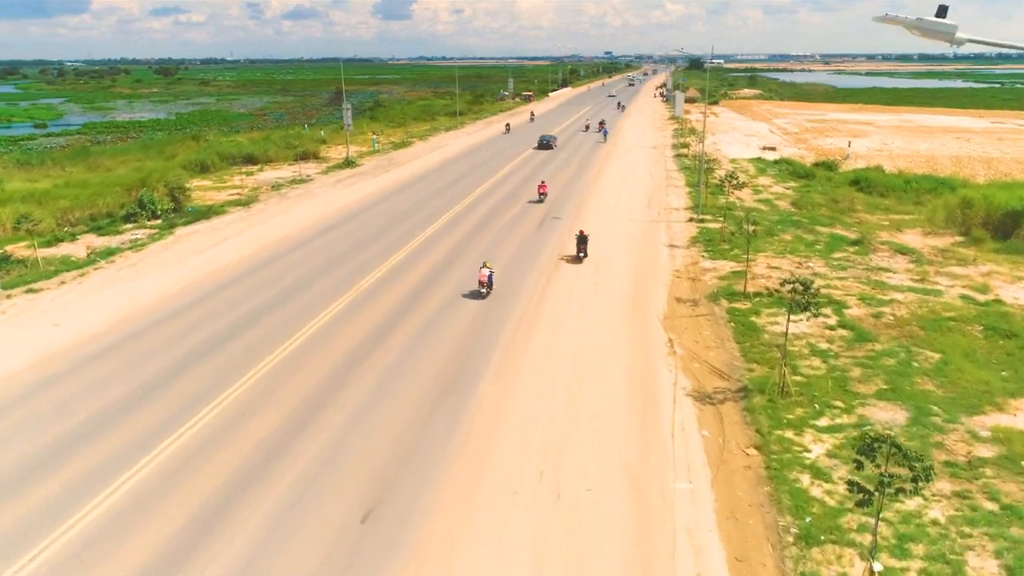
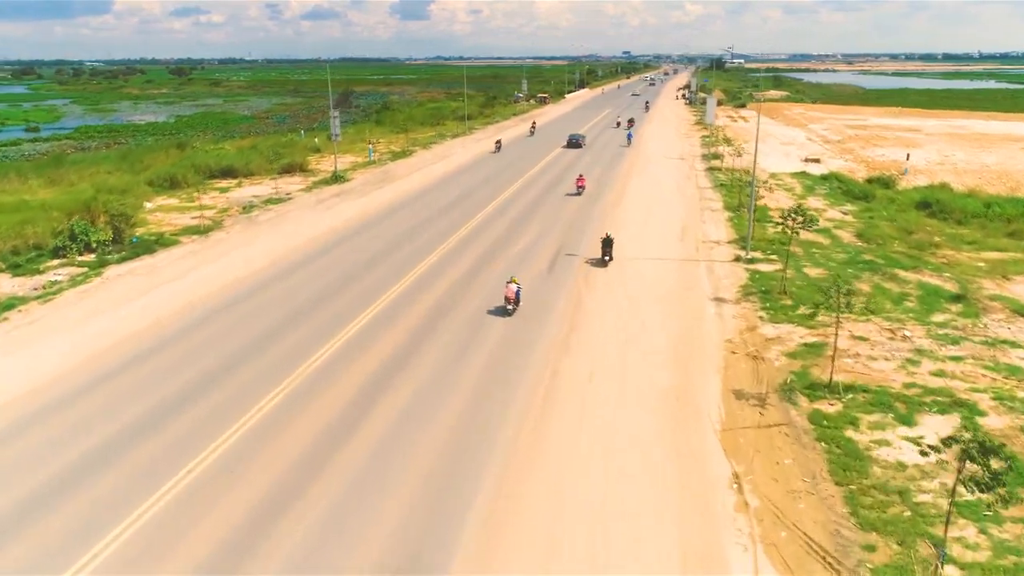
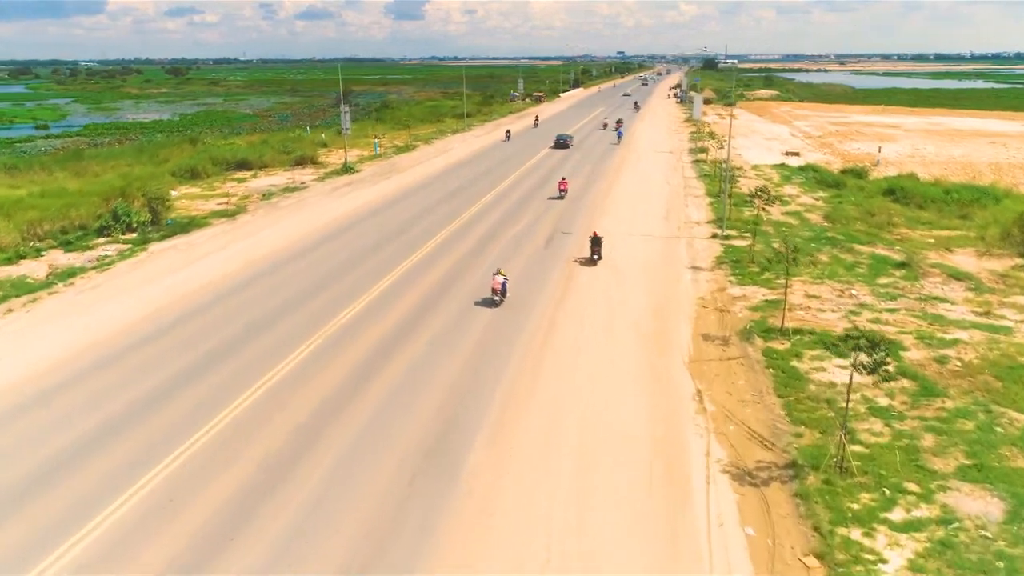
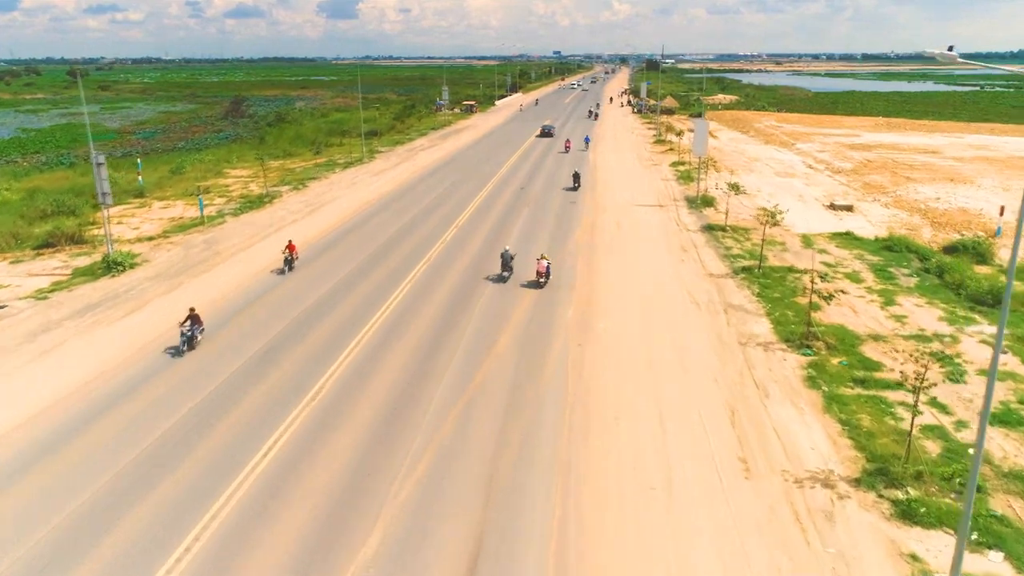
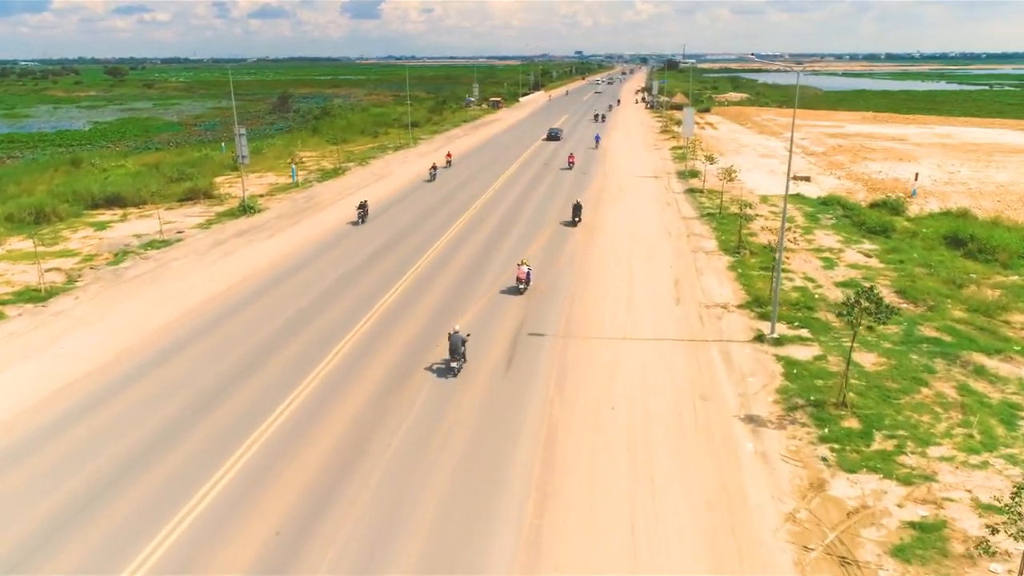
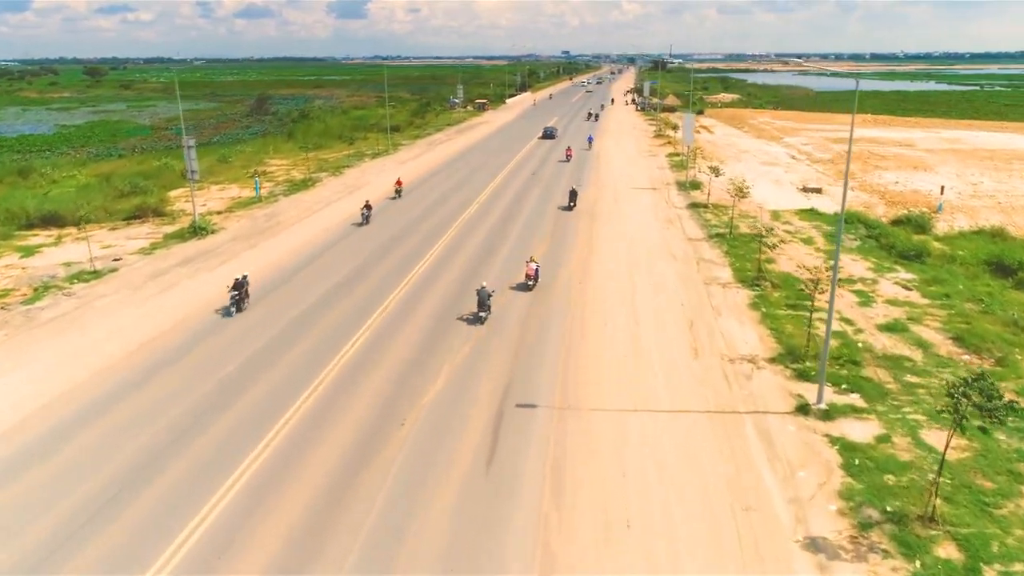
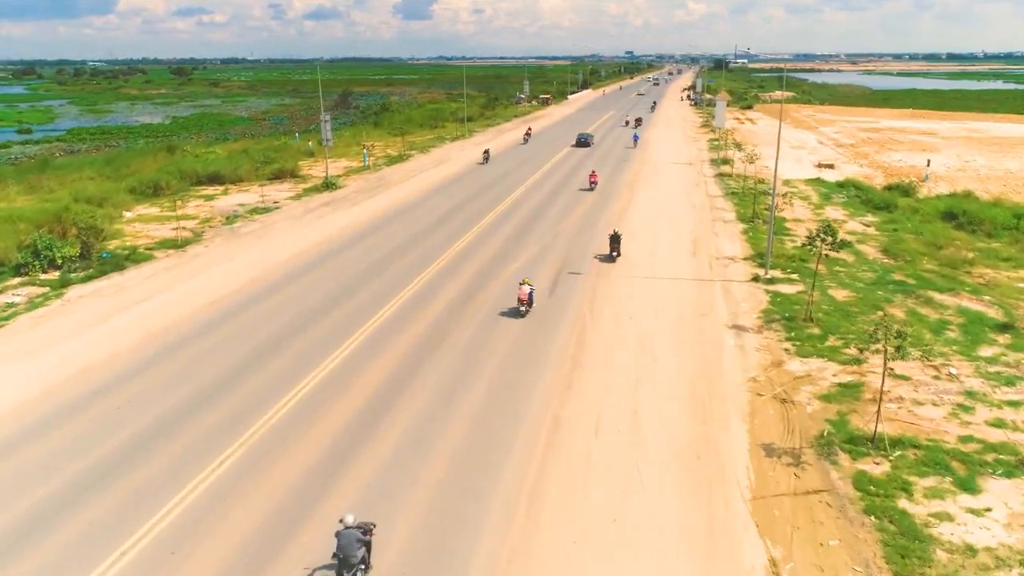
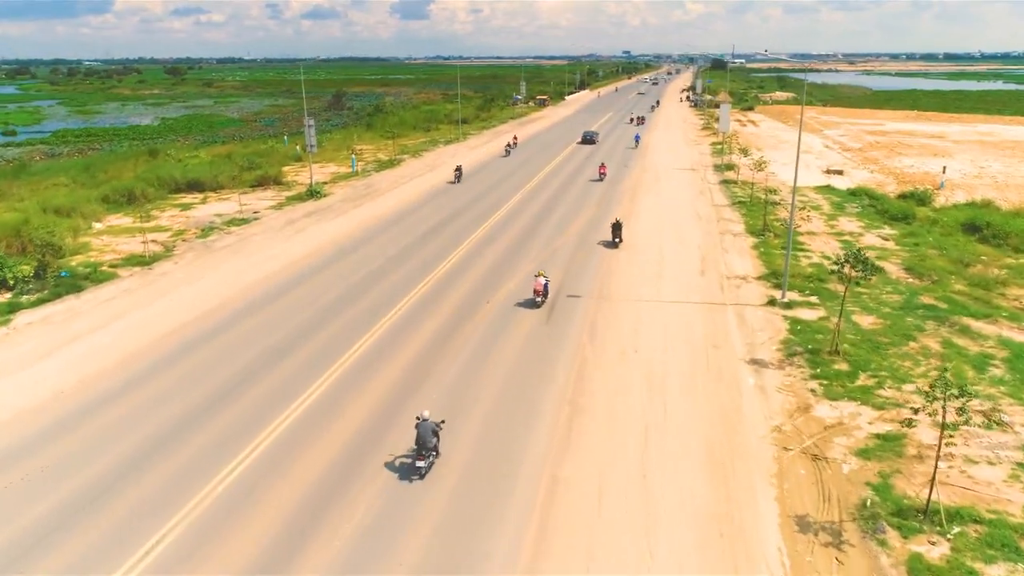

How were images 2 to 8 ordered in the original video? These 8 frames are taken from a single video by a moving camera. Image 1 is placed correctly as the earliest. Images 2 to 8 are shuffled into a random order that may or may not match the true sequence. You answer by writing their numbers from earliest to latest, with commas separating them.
3, 2, 7, 8, 5, 6, 4
